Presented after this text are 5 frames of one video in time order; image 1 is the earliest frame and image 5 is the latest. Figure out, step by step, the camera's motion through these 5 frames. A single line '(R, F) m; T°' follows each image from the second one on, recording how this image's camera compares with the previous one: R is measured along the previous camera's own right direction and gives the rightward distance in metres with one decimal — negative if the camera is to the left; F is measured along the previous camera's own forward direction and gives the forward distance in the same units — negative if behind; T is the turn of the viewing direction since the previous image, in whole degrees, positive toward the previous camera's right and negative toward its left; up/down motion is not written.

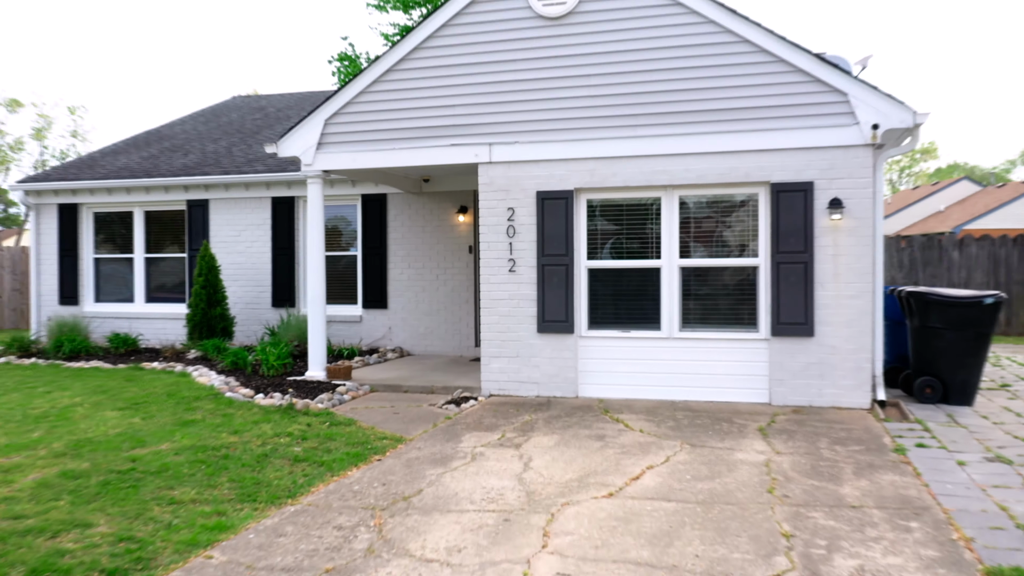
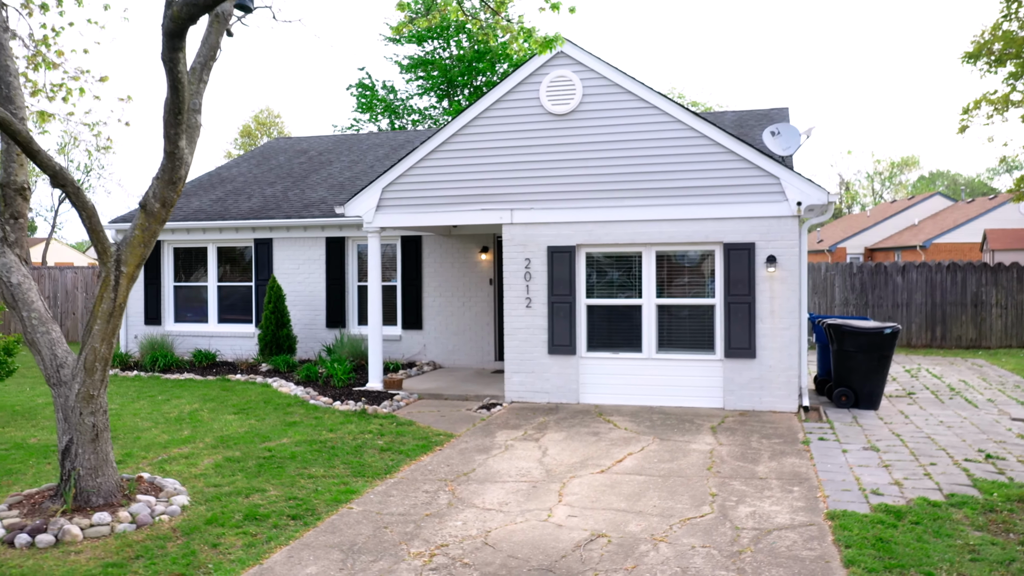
(-0.2, -2.3) m; 0°
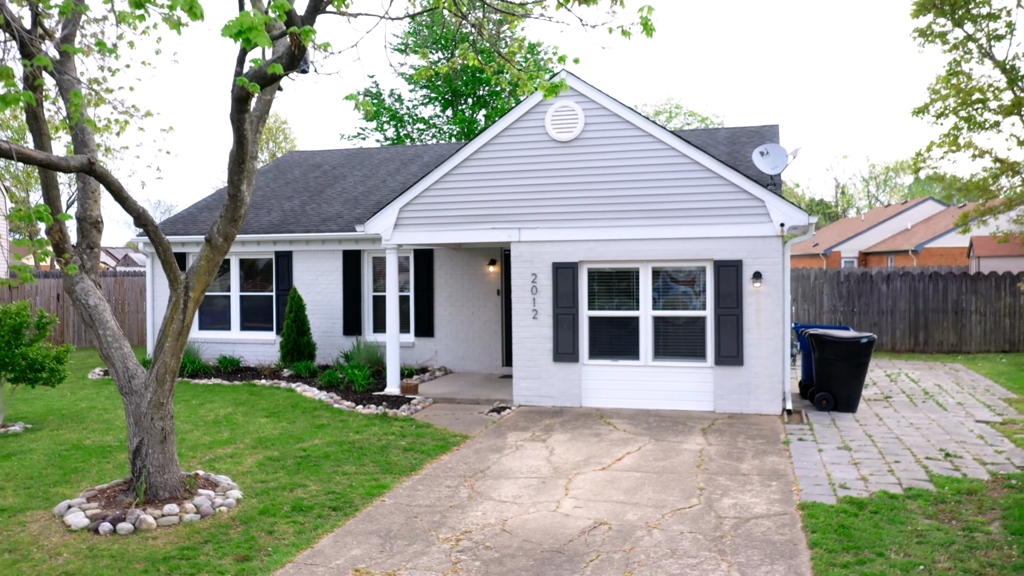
(-0.1, -0.9) m; 0°
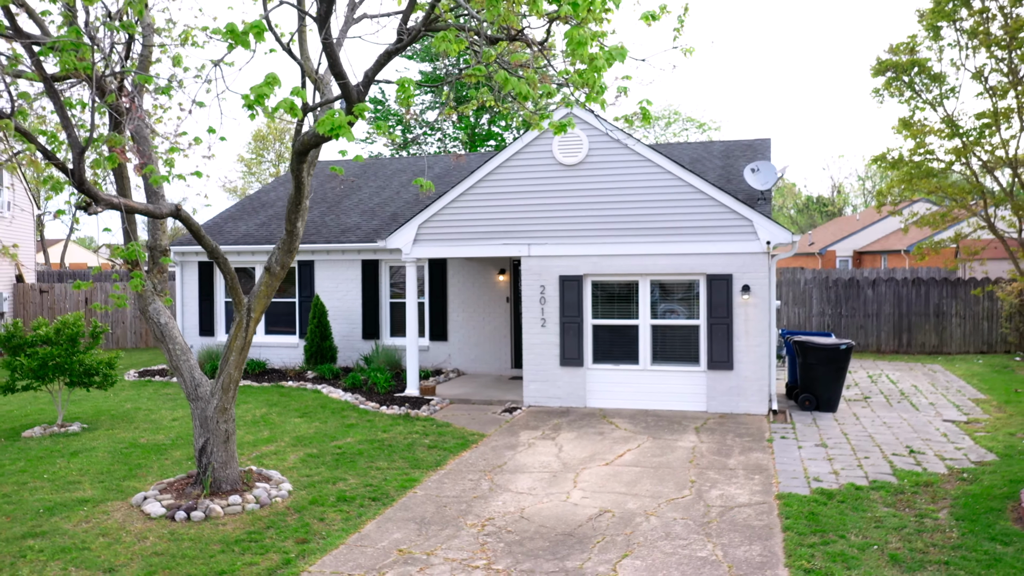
(-0.2, -1.0) m; 0°
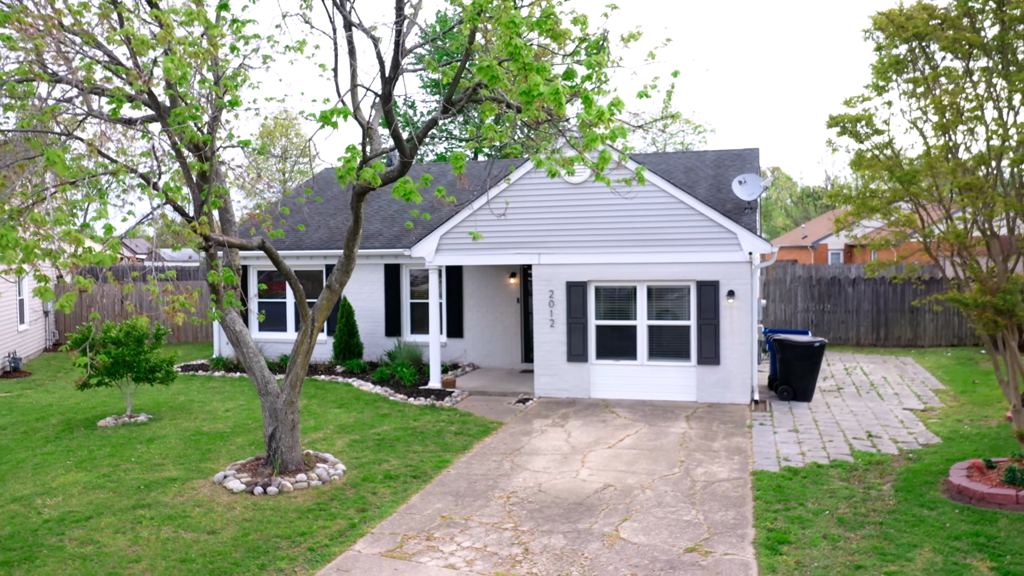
(-0.2, -1.5) m; 0°
